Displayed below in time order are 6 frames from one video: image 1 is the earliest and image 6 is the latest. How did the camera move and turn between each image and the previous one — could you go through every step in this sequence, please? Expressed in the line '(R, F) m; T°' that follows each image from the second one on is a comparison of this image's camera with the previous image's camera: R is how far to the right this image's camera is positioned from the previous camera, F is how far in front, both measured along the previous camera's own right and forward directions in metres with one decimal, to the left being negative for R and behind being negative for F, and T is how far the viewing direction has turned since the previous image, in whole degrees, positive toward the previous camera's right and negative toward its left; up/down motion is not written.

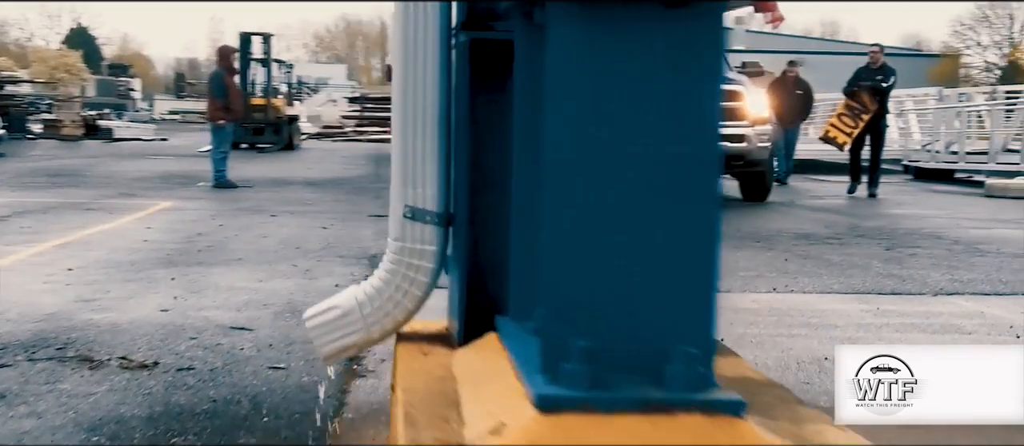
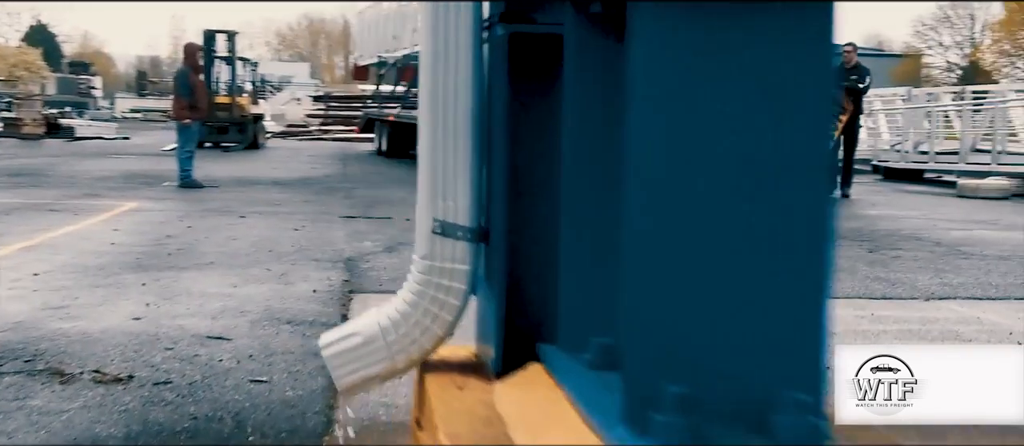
(-0.1, +0.2) m; +1°
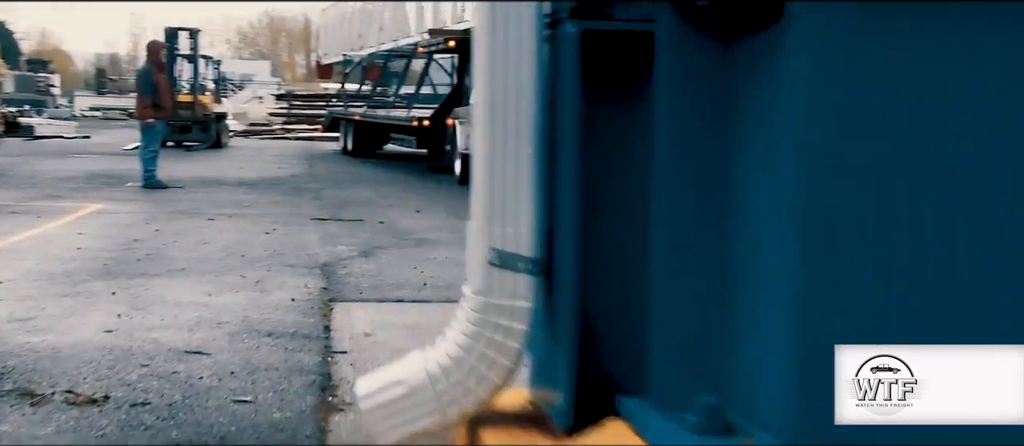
(-0.1, +0.2) m; +2°
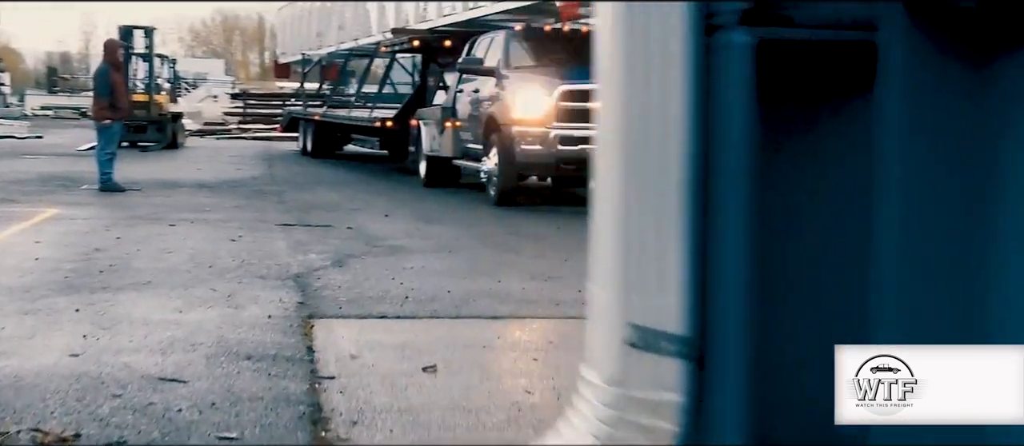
(-0.1, +0.3) m; +2°
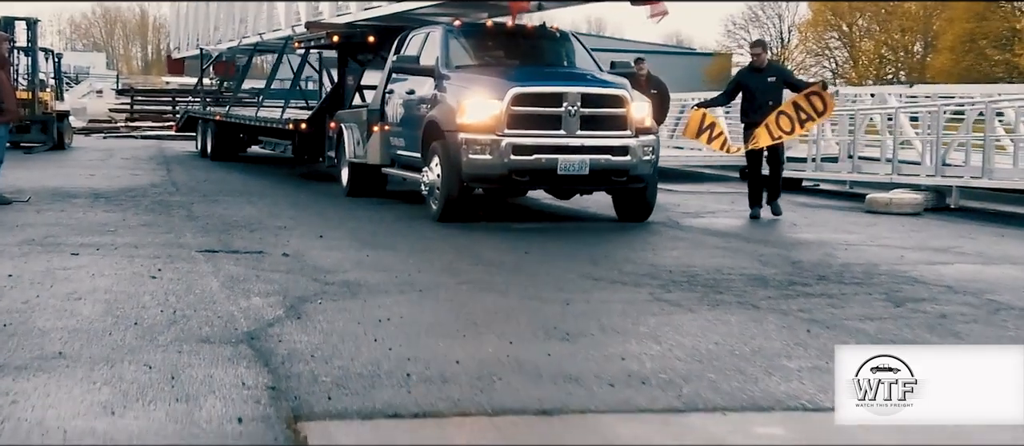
(-0.5, +1.5) m; +5°
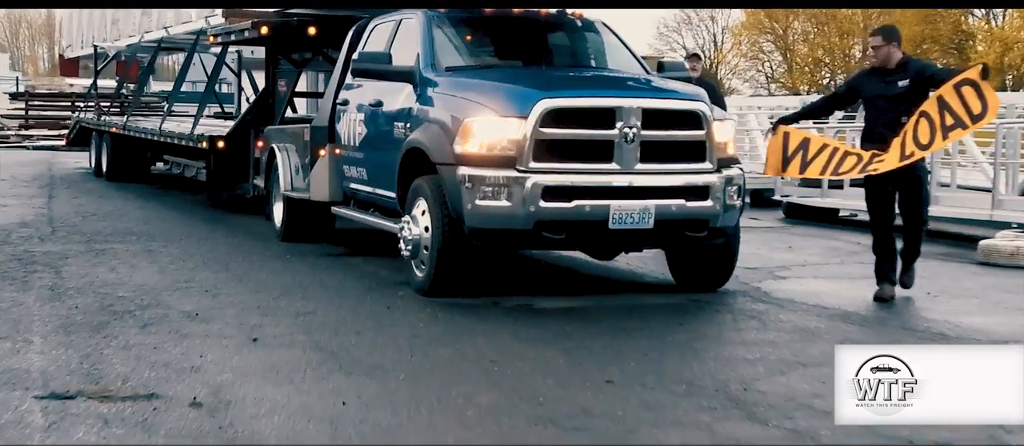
(-0.7, +4.1) m; +3°
